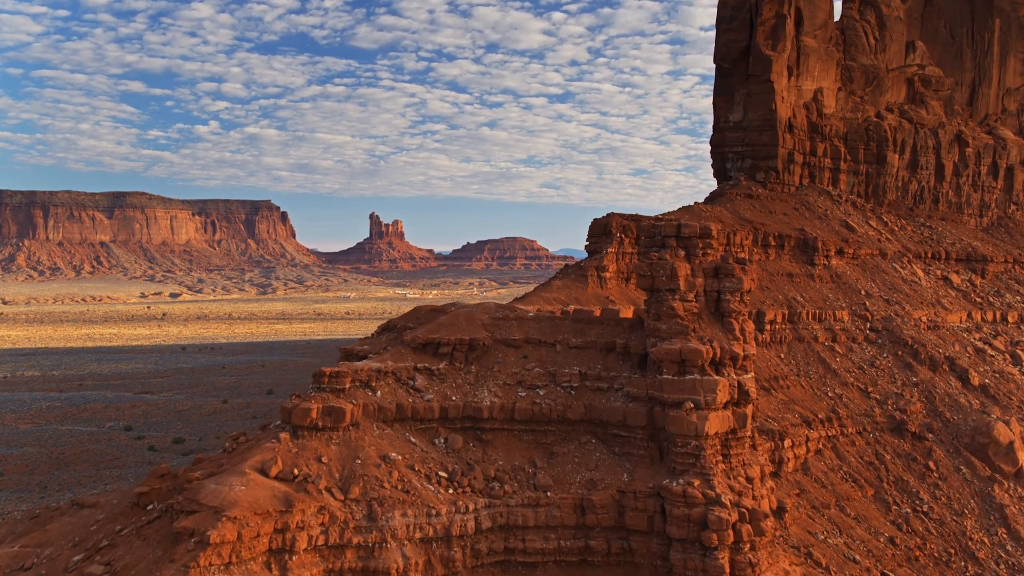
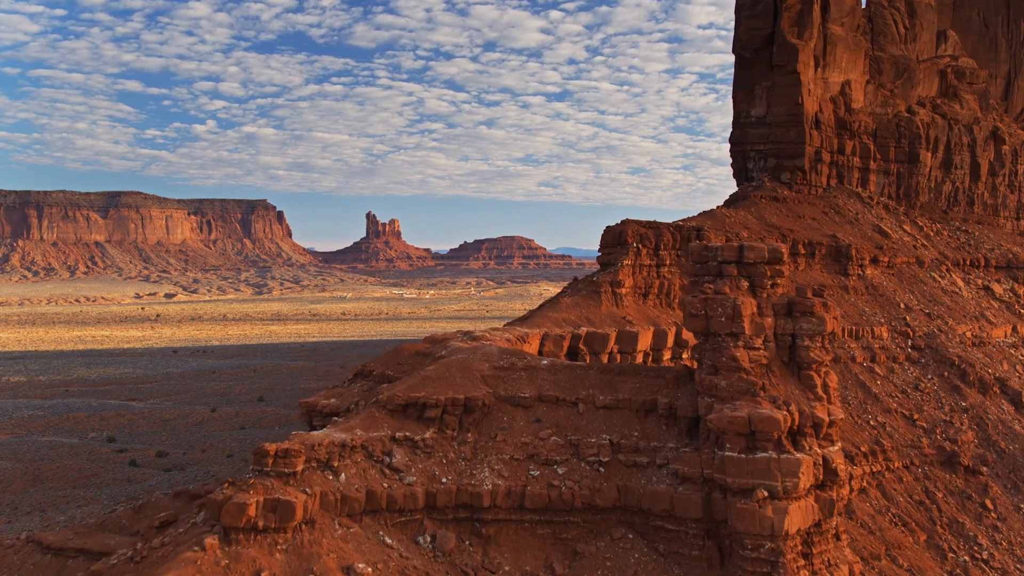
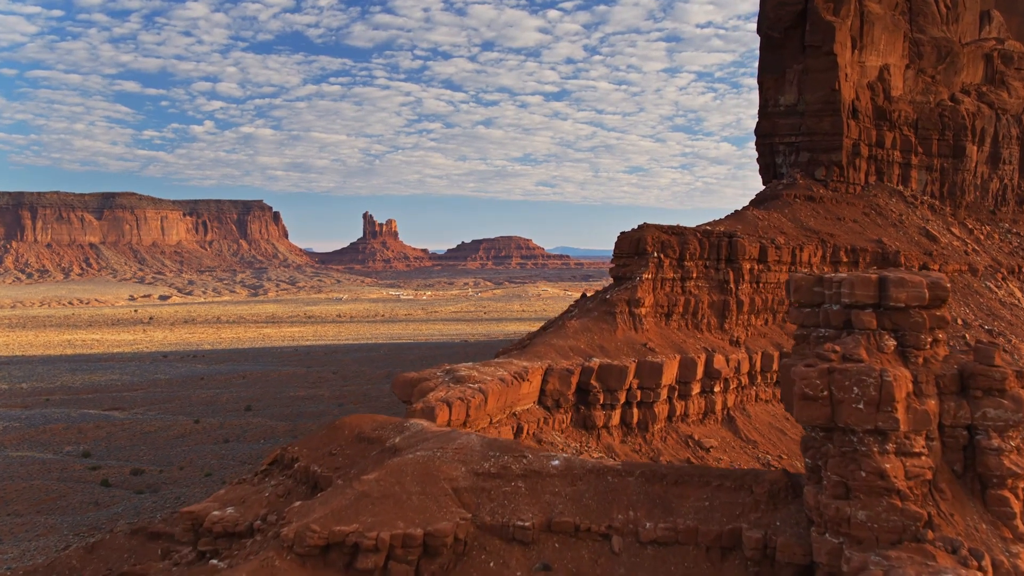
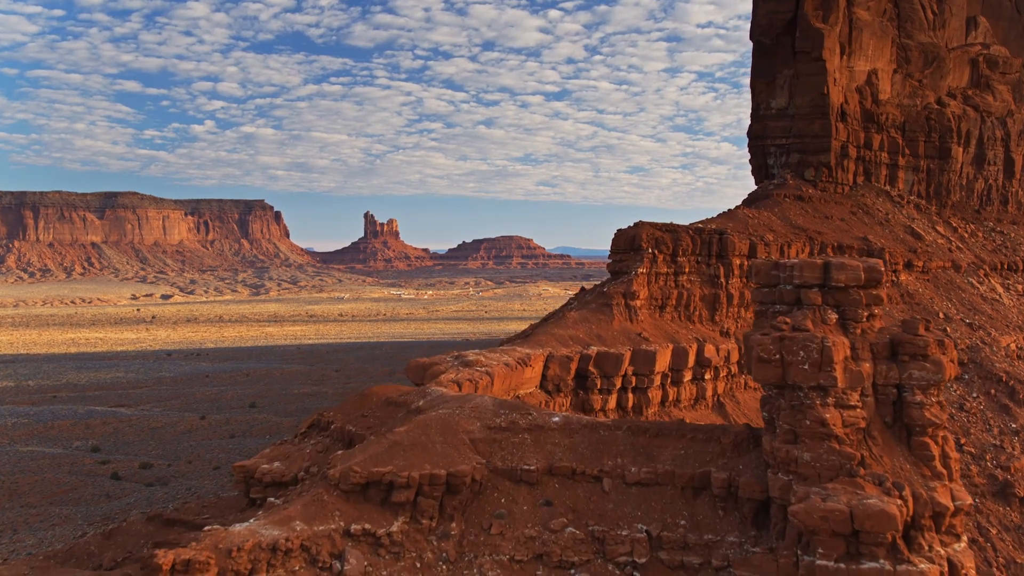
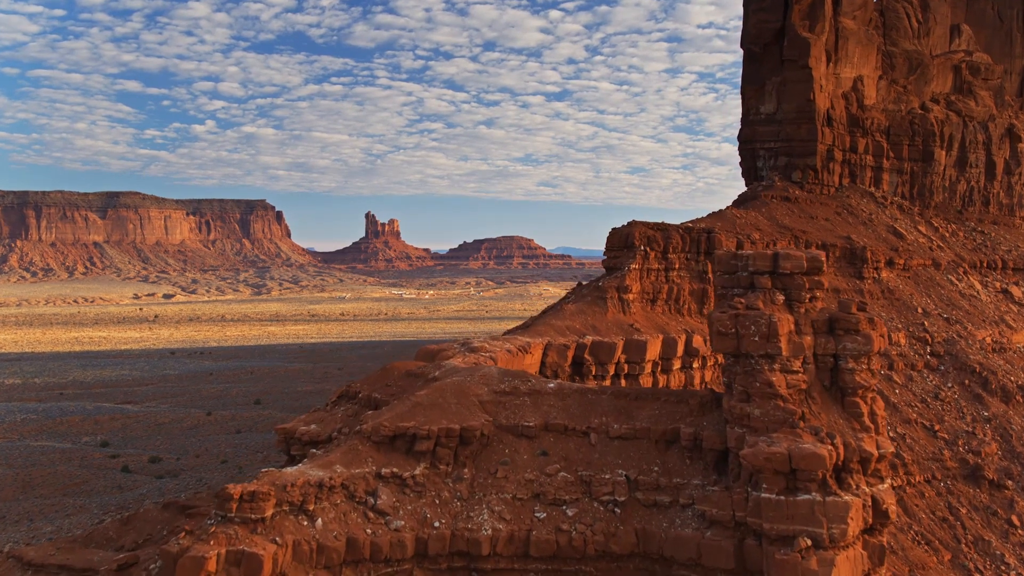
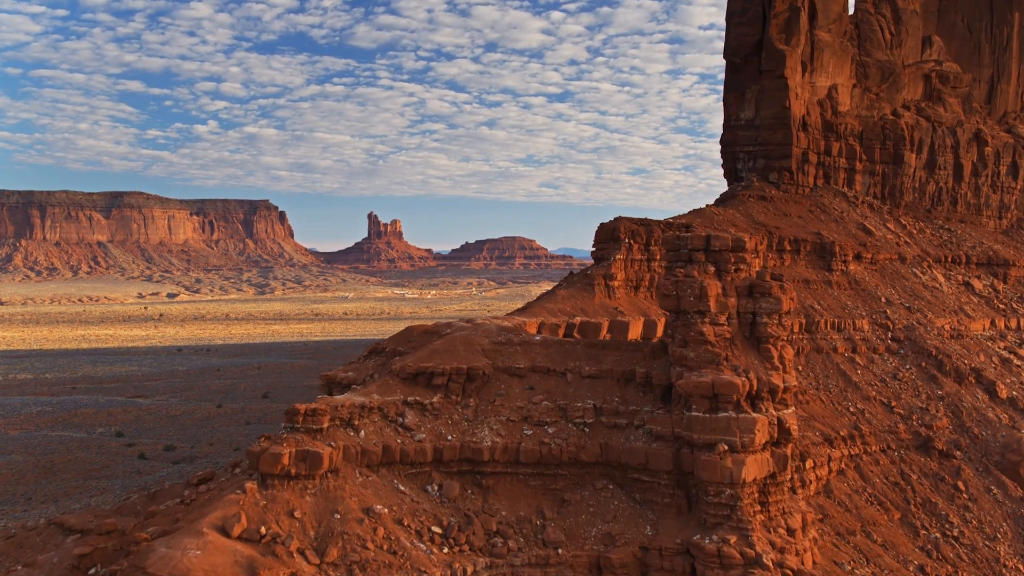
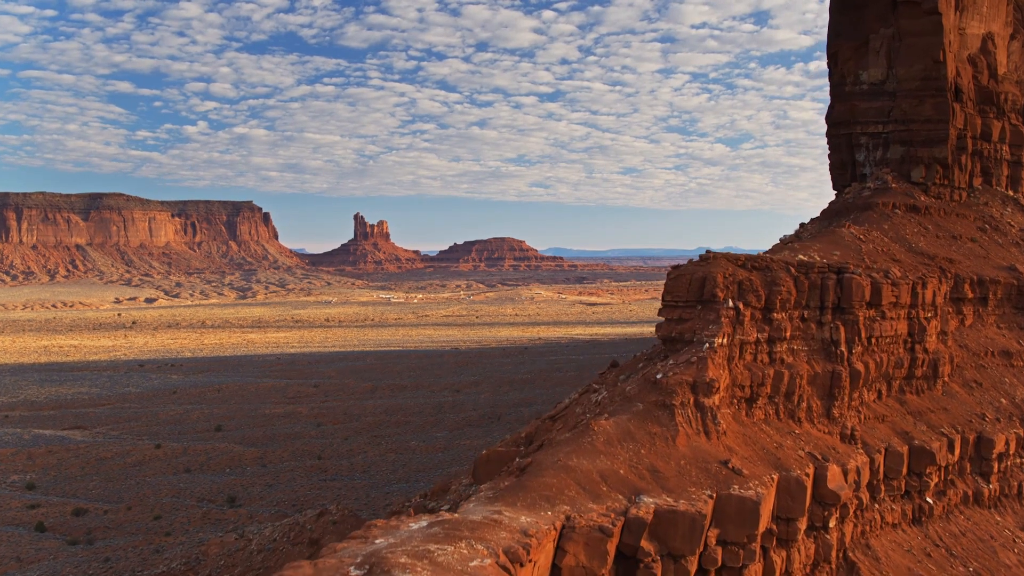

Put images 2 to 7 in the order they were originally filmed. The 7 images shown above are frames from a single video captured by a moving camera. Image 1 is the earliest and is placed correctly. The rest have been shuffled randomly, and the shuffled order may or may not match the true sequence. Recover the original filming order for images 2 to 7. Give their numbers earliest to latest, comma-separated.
6, 2, 5, 4, 3, 7
